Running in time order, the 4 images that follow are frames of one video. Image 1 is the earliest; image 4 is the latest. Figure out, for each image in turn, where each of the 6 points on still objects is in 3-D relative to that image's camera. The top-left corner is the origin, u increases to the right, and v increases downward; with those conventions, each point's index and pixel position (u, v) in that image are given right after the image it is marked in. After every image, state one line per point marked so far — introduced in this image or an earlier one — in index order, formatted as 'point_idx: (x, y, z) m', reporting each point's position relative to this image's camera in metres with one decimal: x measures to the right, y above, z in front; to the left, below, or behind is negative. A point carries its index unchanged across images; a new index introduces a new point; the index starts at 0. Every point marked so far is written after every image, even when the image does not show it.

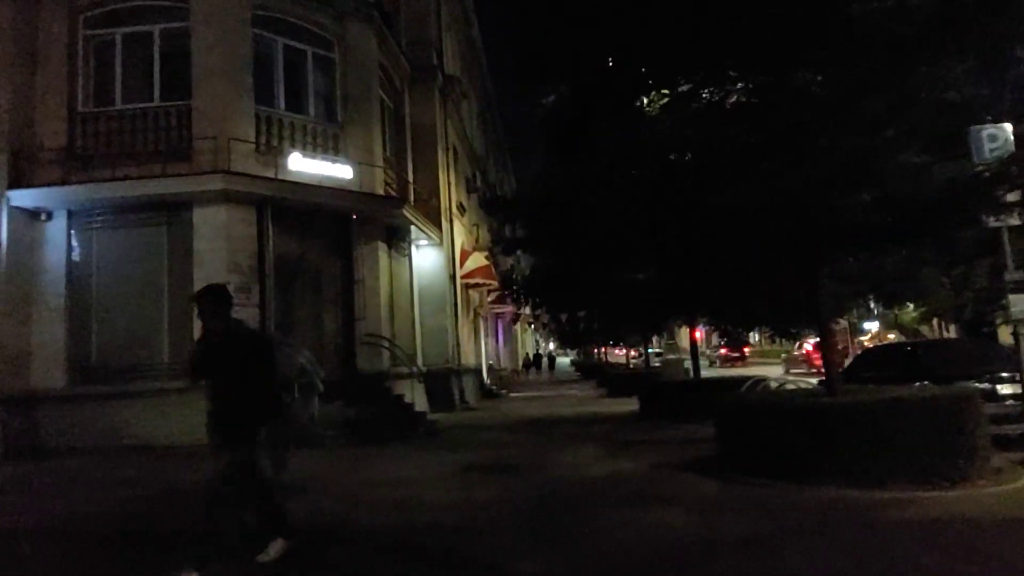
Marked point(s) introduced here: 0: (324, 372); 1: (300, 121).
0: (-3.2, -1.5, +15.3) m
1: (-3.7, +2.9, +15.7) m
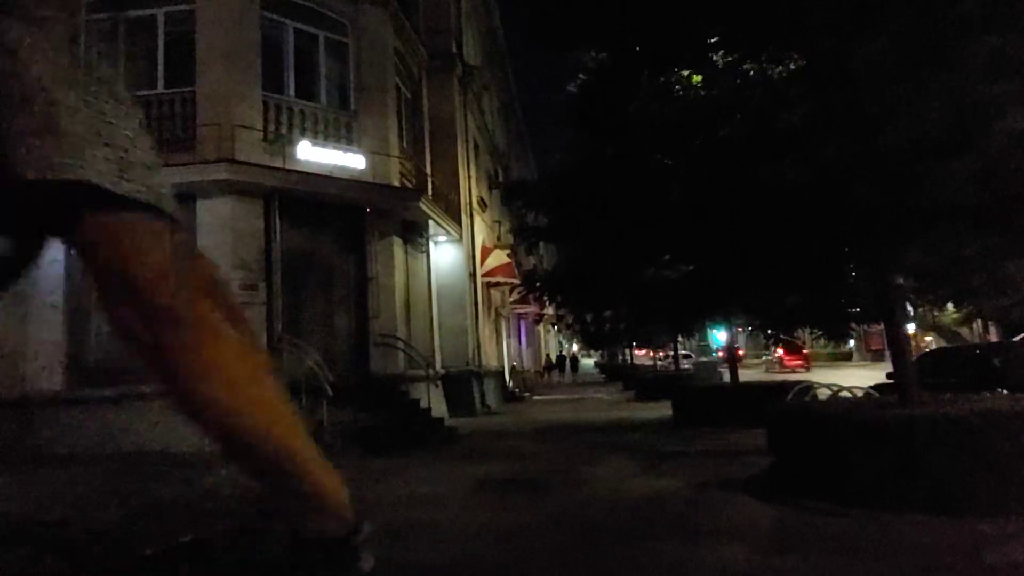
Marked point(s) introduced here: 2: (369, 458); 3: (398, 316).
0: (-2.8, -1.4, +14.4) m
1: (-3.3, +3.0, +14.8) m
2: (-1.8, -2.3, +11.3) m
3: (-2.0, -0.5, +15.7) m
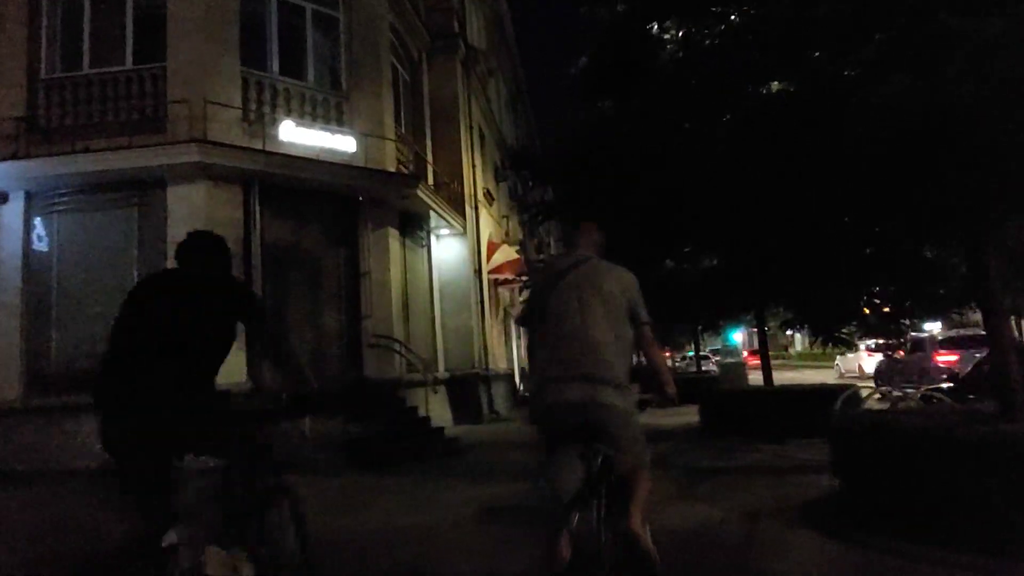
0: (-2.7, -1.4, +13.0) m
1: (-3.2, +3.0, +13.4) m
2: (-1.7, -2.2, +9.9) m
3: (-1.8, -0.4, +14.3) m
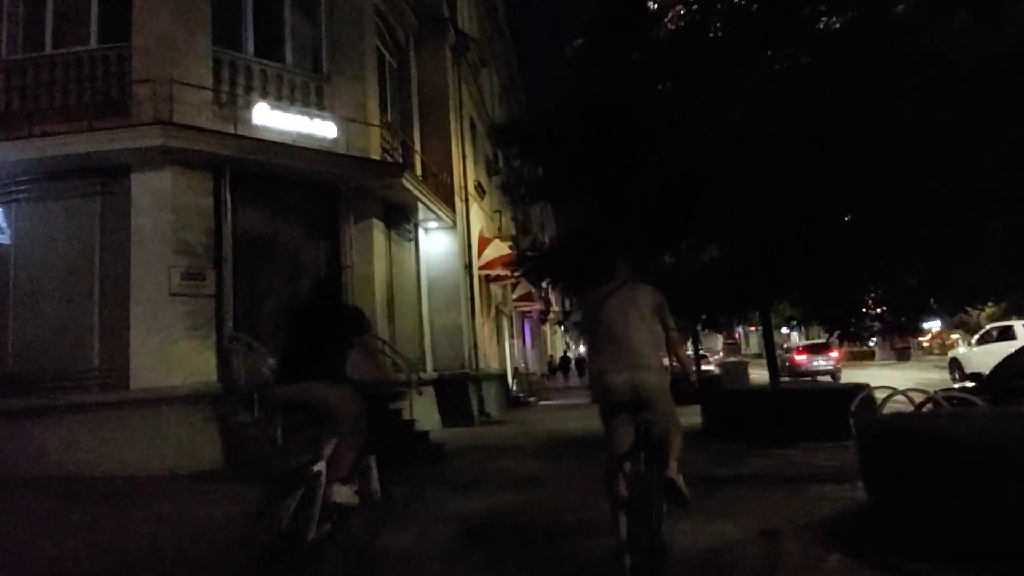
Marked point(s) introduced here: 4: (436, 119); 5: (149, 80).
0: (-2.8, -1.3, +12.1) m
1: (-3.3, +3.1, +12.6) m
2: (-1.8, -2.1, +9.1) m
3: (-2.0, -0.3, +13.4) m
4: (-1.5, +3.4, +17.9) m
5: (-4.6, +2.6, +11.2) m
